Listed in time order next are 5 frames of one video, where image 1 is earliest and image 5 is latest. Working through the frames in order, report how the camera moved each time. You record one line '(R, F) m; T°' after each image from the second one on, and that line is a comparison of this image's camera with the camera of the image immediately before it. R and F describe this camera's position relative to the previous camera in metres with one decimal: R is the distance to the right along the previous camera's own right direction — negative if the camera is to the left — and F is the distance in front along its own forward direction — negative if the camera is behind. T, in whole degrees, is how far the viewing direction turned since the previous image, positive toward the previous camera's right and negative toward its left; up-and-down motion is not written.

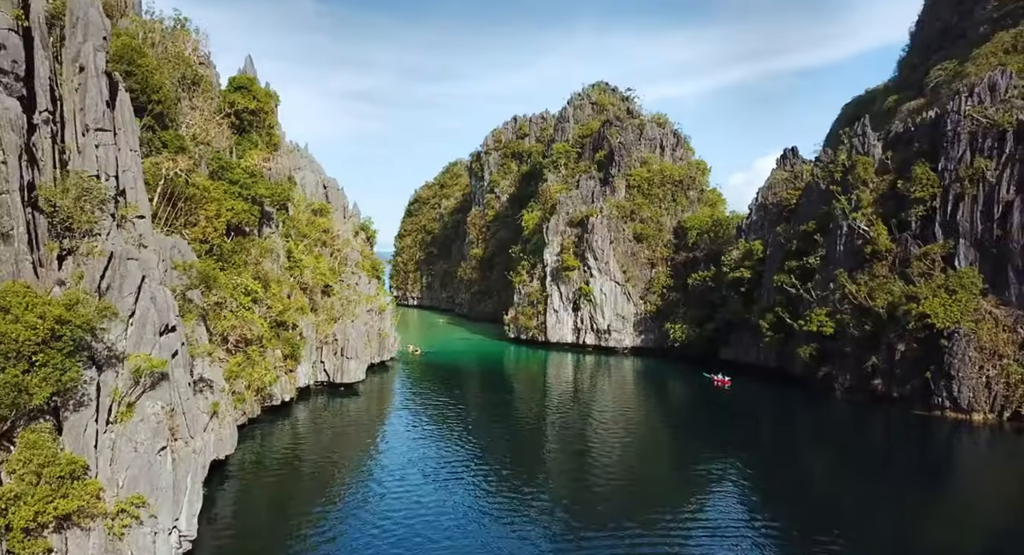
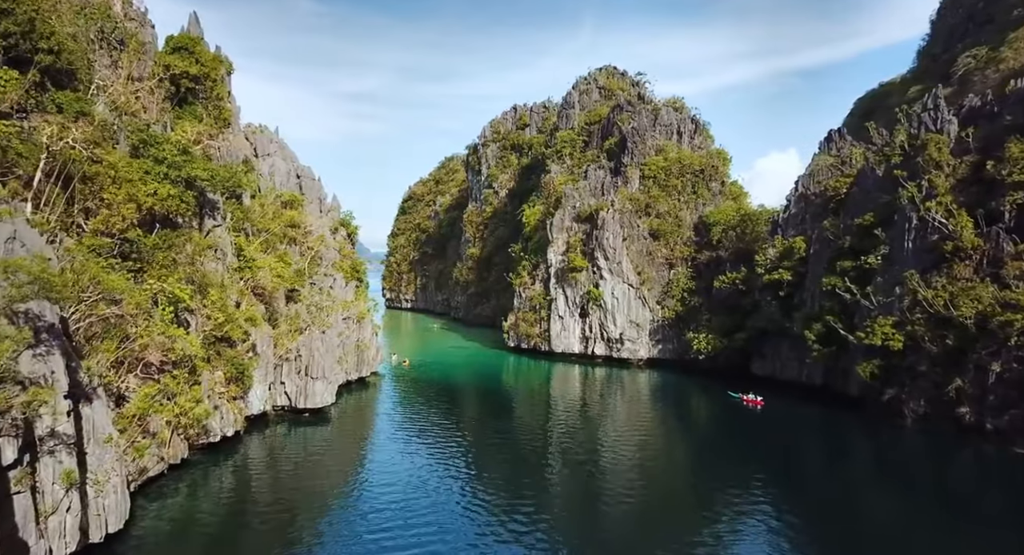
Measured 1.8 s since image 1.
(0.0, +8.1) m; 0°
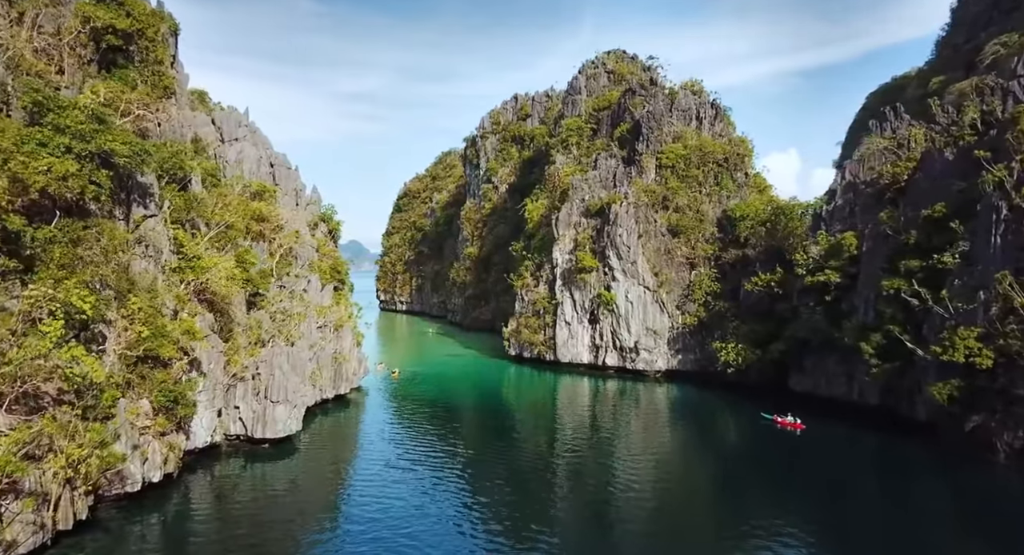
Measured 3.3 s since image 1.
(-0.1, +6.8) m; 0°
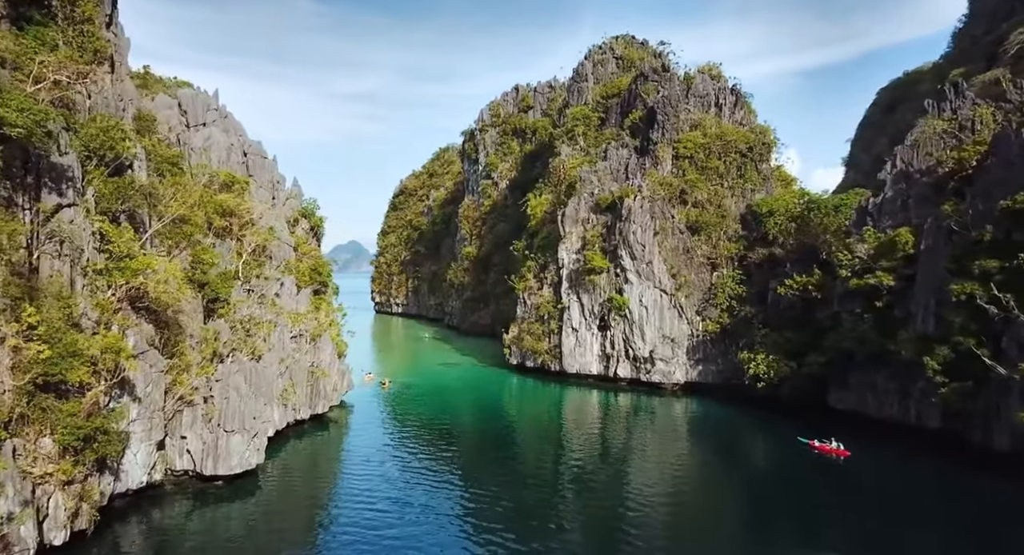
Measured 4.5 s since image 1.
(-0.1, +5.5) m; 0°
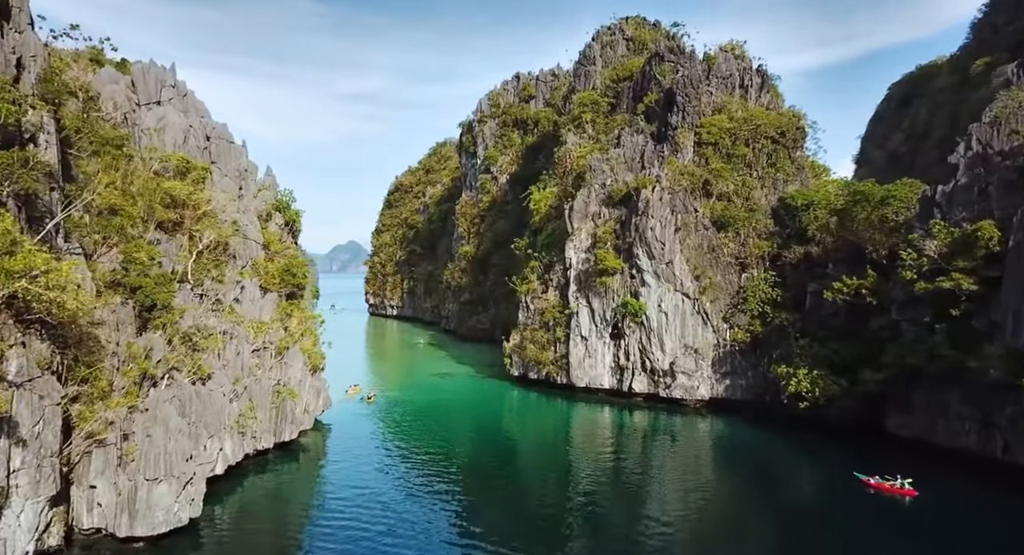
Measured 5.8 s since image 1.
(-0.1, +5.9) m; 0°
